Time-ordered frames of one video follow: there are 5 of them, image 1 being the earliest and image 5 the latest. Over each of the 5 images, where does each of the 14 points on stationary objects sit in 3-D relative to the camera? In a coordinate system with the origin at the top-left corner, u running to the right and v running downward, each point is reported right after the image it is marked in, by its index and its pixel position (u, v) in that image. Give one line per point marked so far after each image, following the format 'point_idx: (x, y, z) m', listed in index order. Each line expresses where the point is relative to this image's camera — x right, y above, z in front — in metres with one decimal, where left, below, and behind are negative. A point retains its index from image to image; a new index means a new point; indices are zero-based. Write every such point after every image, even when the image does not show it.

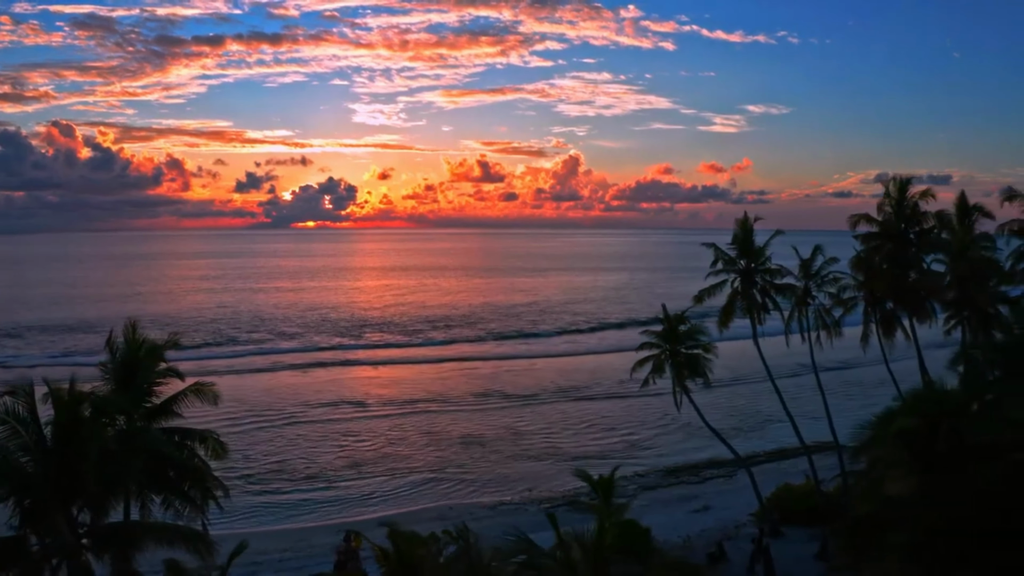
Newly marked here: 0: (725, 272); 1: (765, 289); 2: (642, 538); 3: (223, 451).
0: (+5.2, +0.4, +17.7) m
1: (+6.1, -0.1, +17.6) m
2: (+3.0, -5.8, +17.1) m
3: (-7.1, -3.8, +17.7) m
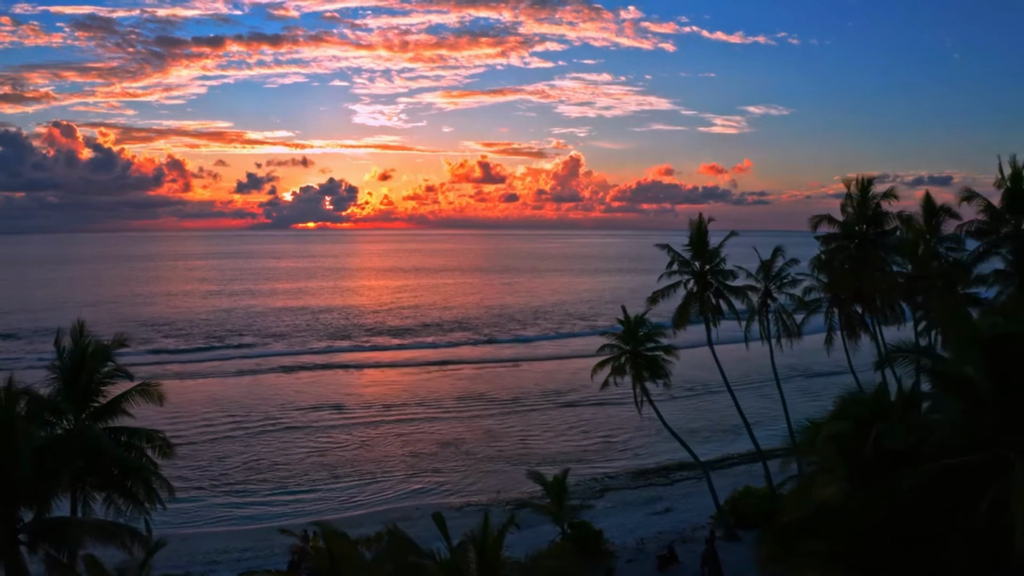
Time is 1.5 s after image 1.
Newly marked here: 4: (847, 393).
0: (+4.1, +0.4, +17.6) m
1: (+5.0, -0.1, +17.4) m
2: (+1.9, -5.9, +17.0) m
3: (-8.2, -3.9, +17.5) m
4: (+5.5, -1.8, +12.0) m
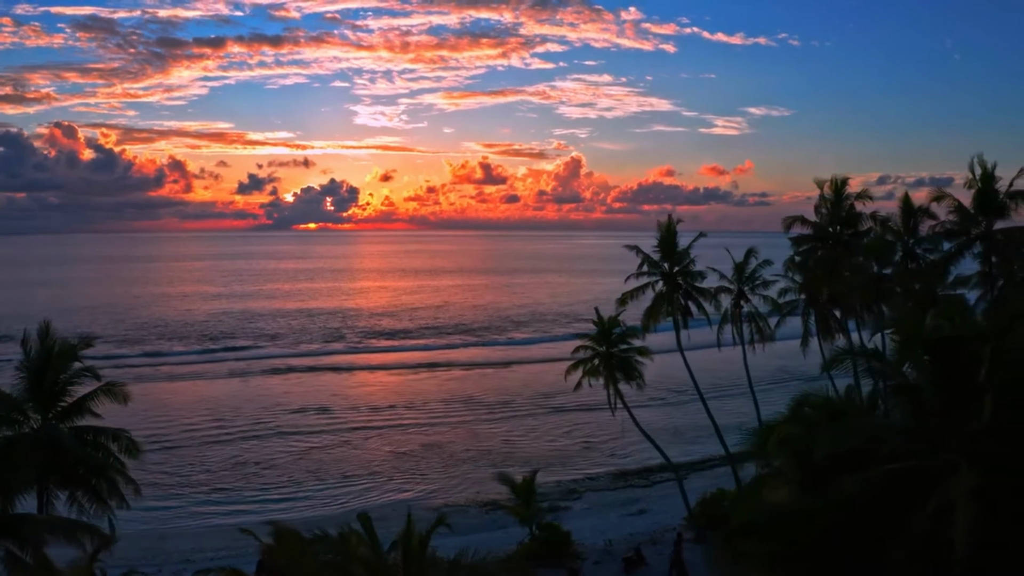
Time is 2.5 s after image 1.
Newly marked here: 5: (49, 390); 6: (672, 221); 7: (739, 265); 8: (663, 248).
0: (+3.3, +0.3, +17.5) m
1: (+4.2, -0.1, +17.4) m
2: (+1.1, -5.9, +16.9) m
3: (-9.0, -3.9, +17.5) m
4: (+4.8, -1.8, +12.0) m
5: (-10.6, -2.3, +16.7) m
6: (+3.8, +1.6, +17.4) m
7: (+6.2, +0.6, +19.9) m
8: (+3.6, +1.0, +17.4) m
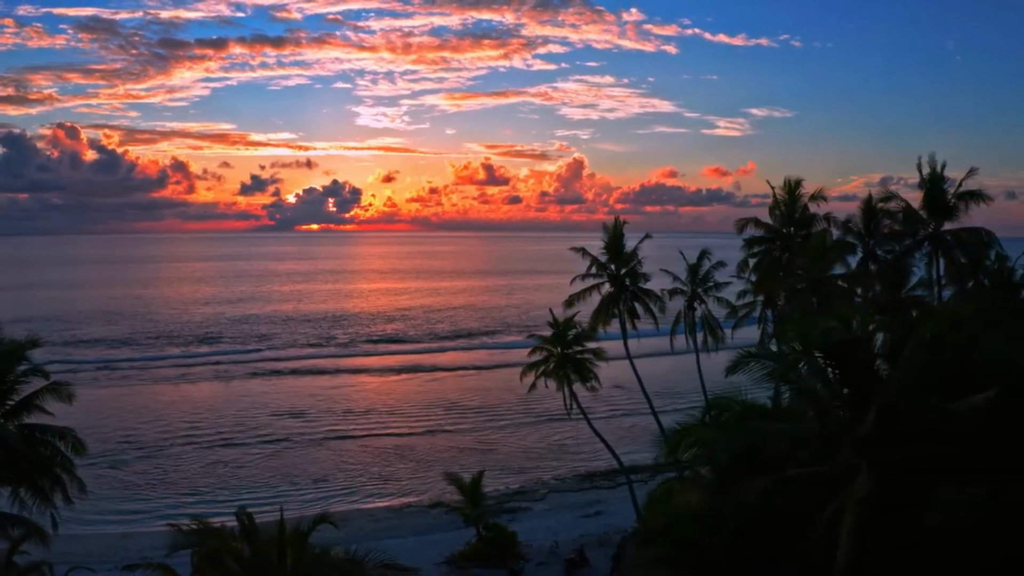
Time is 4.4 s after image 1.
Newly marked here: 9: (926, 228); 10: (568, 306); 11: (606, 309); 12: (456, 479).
0: (+2.0, +0.3, +17.5) m
1: (+2.9, -0.1, +17.4) m
2: (-0.1, -5.9, +16.9) m
3: (-10.3, -3.9, +17.5) m
4: (+3.5, -1.8, +12.0) m
5: (-11.9, -2.4, +16.7) m
6: (+2.6, +1.6, +17.4) m
7: (+5.0, +0.6, +19.9) m
8: (+2.3, +0.9, +17.4) m
9: (+11.2, +1.6, +19.7) m
10: (+1.4, -0.4, +18.0) m
11: (+2.2, -0.5, +17.4) m
12: (-1.4, -4.7, +17.9) m
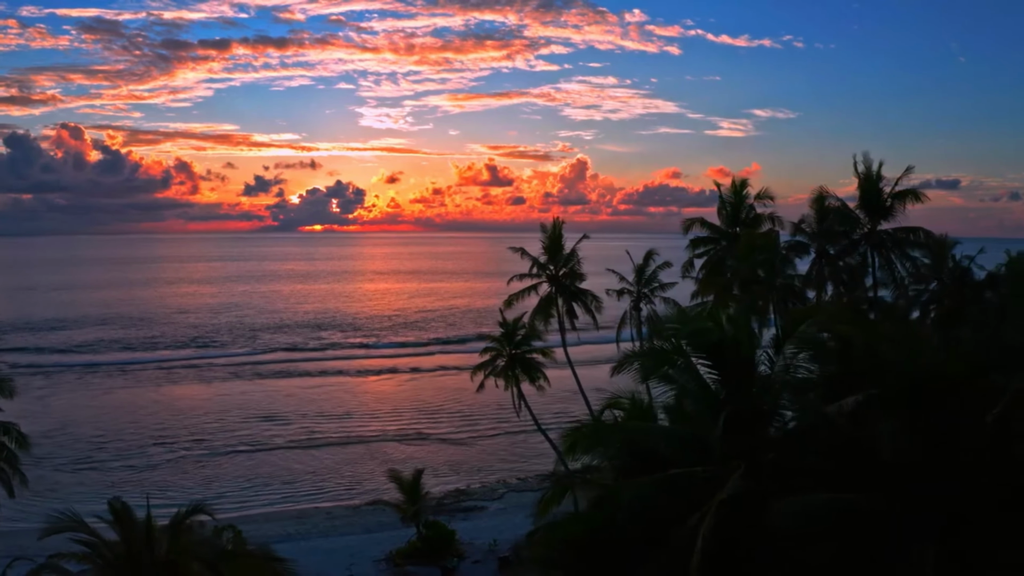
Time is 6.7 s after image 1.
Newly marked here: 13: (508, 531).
0: (+0.6, +0.3, +17.7) m
1: (+1.5, -0.1, +17.5) m
2: (-1.6, -5.9, +17.1) m
3: (-11.7, -3.9, +17.7) m
4: (+2.0, -1.8, +12.1) m
5: (-13.3, -2.4, +16.9) m
6: (+1.1, +1.6, +17.6) m
7: (+3.5, +0.6, +20.0) m
8: (+0.9, +0.9, +17.5) m
9: (+9.7, +1.6, +19.8) m
10: (0.0, -0.4, +18.1) m
11: (+0.8, -0.5, +17.5) m
12: (-2.8, -4.7, +18.0) m
13: (-0.1, -6.4, +19.1) m
